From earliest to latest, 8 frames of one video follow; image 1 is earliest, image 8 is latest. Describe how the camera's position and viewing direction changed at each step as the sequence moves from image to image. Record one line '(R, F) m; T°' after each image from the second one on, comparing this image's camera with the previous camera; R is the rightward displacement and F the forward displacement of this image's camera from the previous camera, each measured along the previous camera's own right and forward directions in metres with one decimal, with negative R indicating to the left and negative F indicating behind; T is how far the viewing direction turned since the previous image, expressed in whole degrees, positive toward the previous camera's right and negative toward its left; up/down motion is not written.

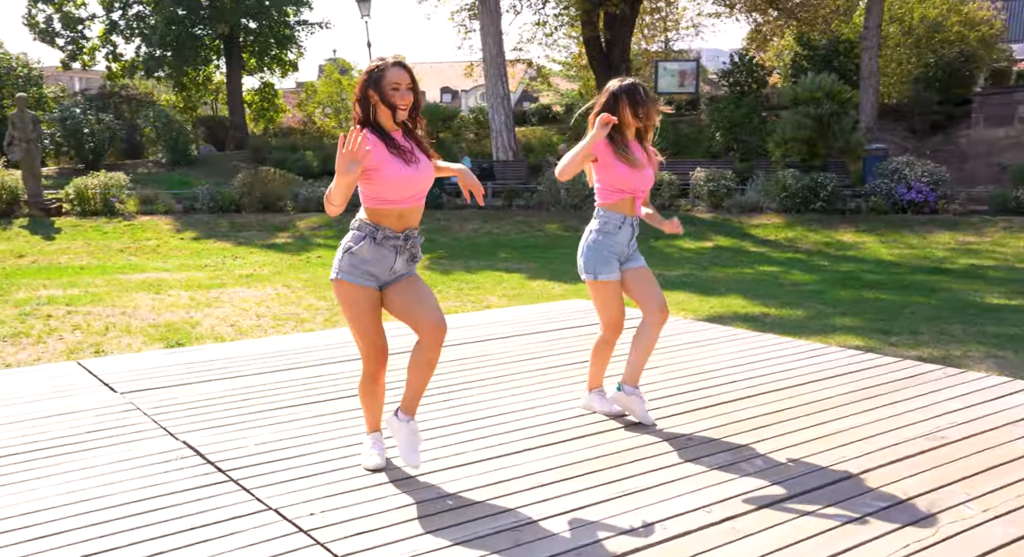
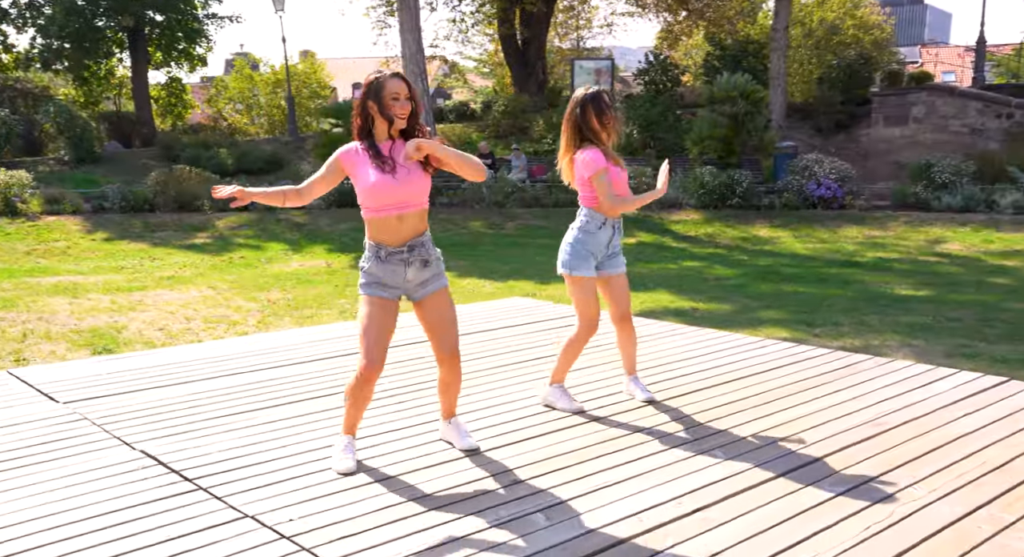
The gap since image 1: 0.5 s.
(-0.2, -0.1) m; +5°
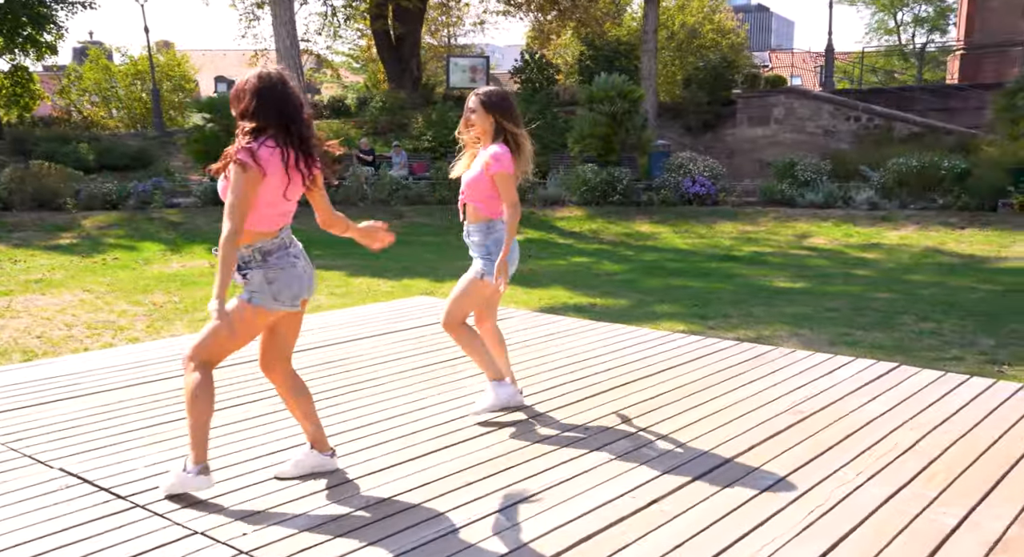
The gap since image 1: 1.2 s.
(-0.3, 0.0) m; +8°
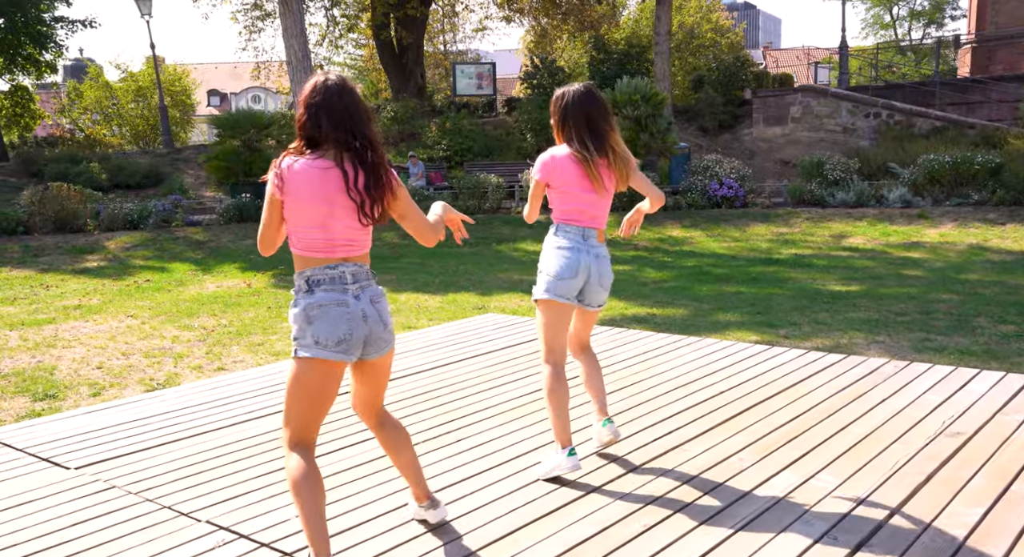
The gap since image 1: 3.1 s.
(-0.6, +0.1) m; 0°
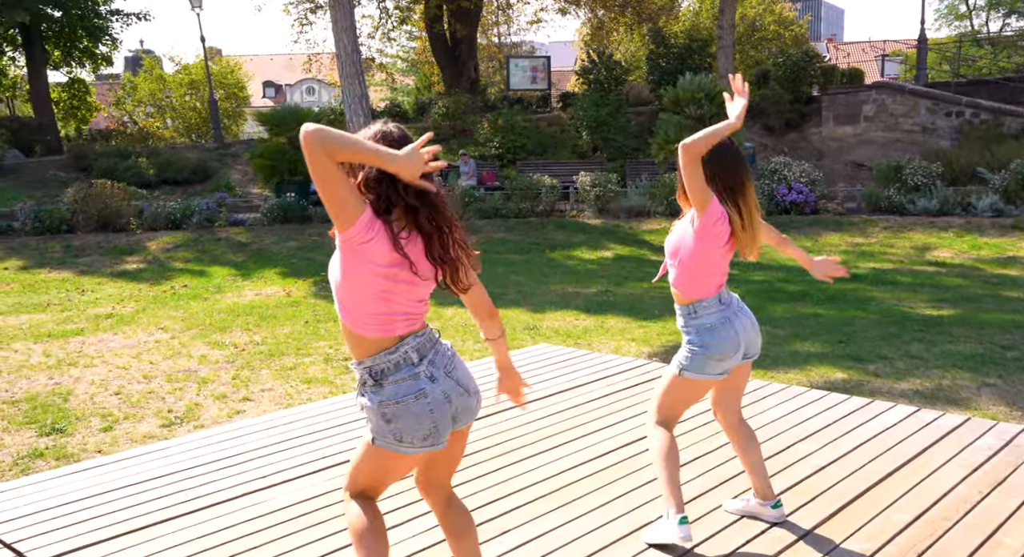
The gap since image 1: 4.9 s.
(0.0, +0.7) m; -3°
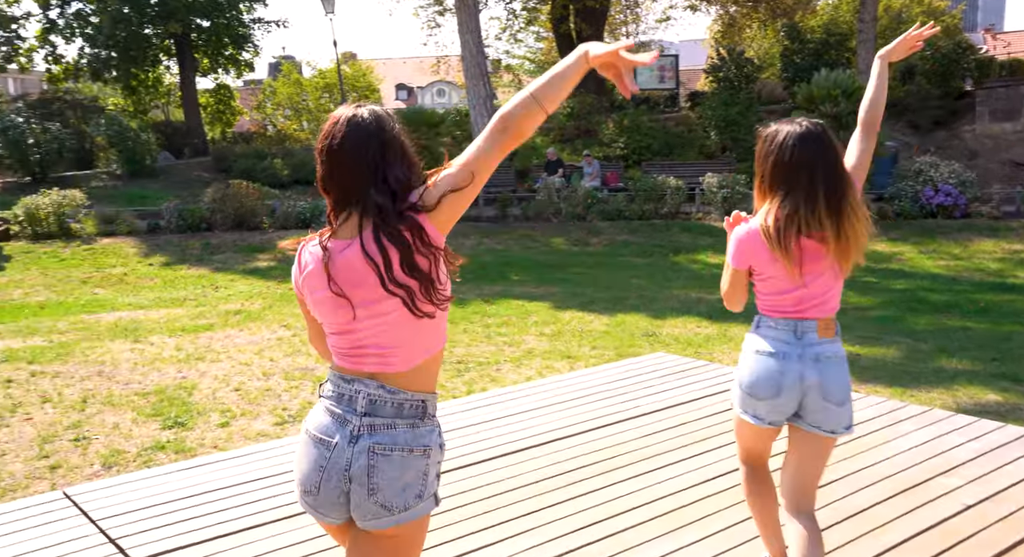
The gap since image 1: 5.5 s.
(+0.1, +0.2) m; -8°
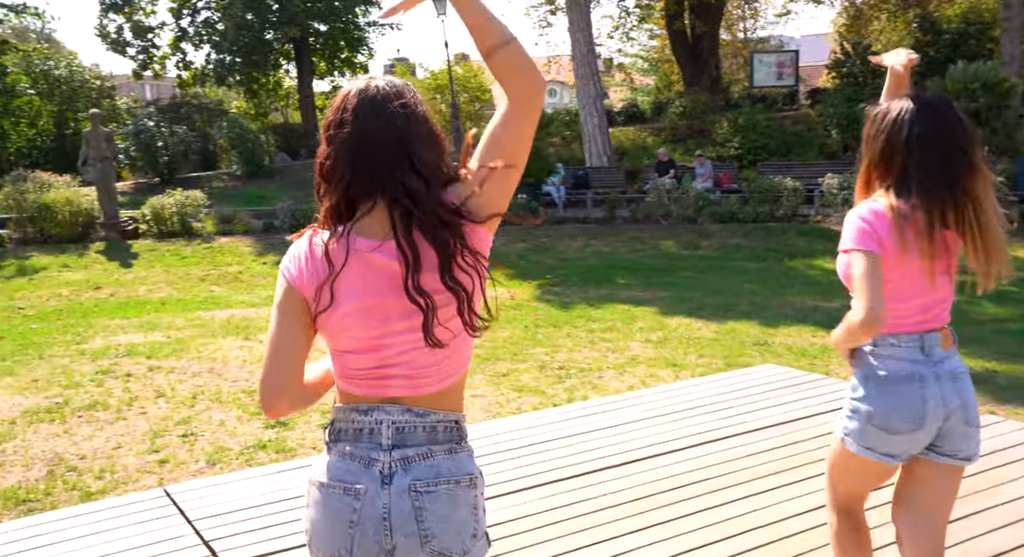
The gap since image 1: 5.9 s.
(+0.1, +0.2) m; -7°
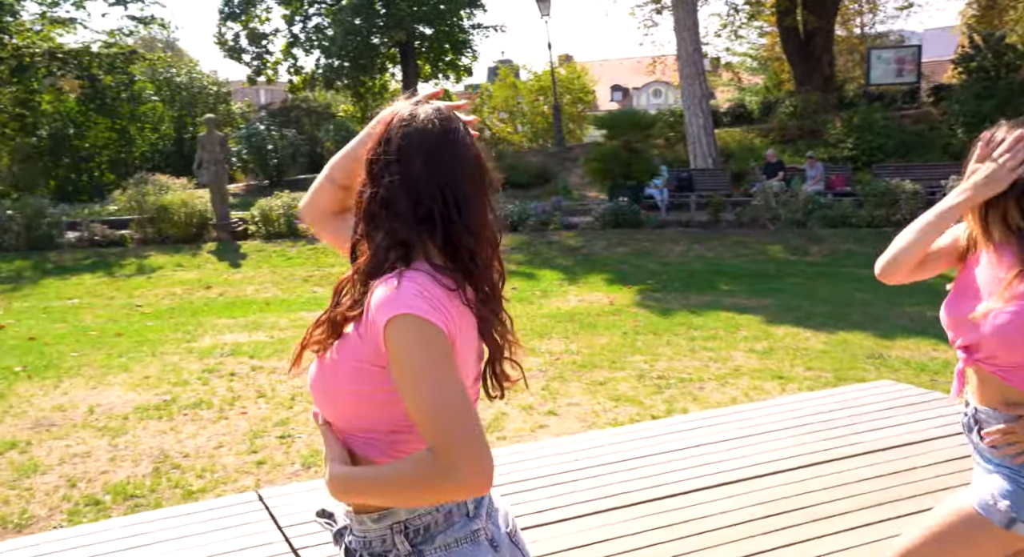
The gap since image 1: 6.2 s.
(0.0, +0.2) m; -6°
